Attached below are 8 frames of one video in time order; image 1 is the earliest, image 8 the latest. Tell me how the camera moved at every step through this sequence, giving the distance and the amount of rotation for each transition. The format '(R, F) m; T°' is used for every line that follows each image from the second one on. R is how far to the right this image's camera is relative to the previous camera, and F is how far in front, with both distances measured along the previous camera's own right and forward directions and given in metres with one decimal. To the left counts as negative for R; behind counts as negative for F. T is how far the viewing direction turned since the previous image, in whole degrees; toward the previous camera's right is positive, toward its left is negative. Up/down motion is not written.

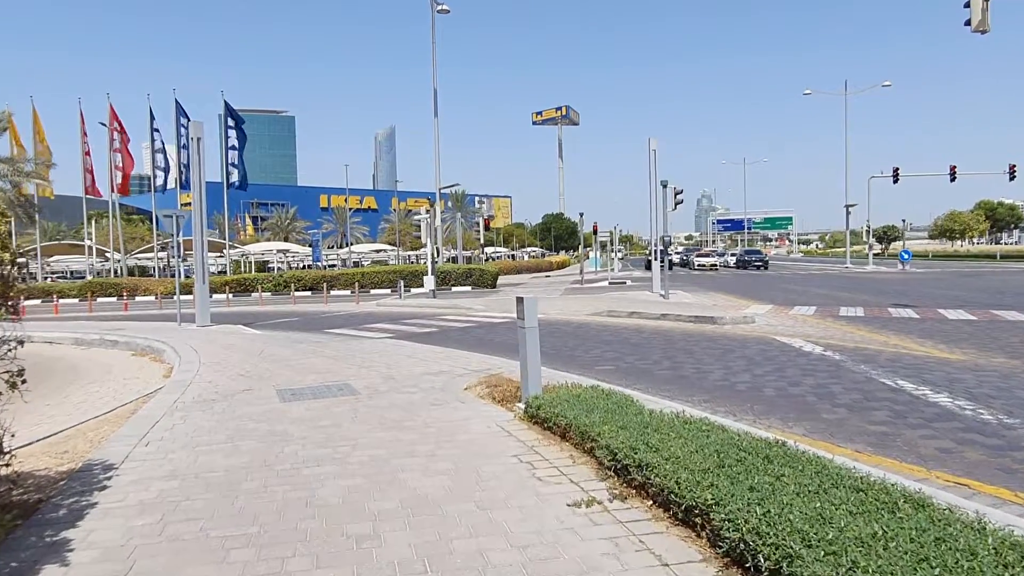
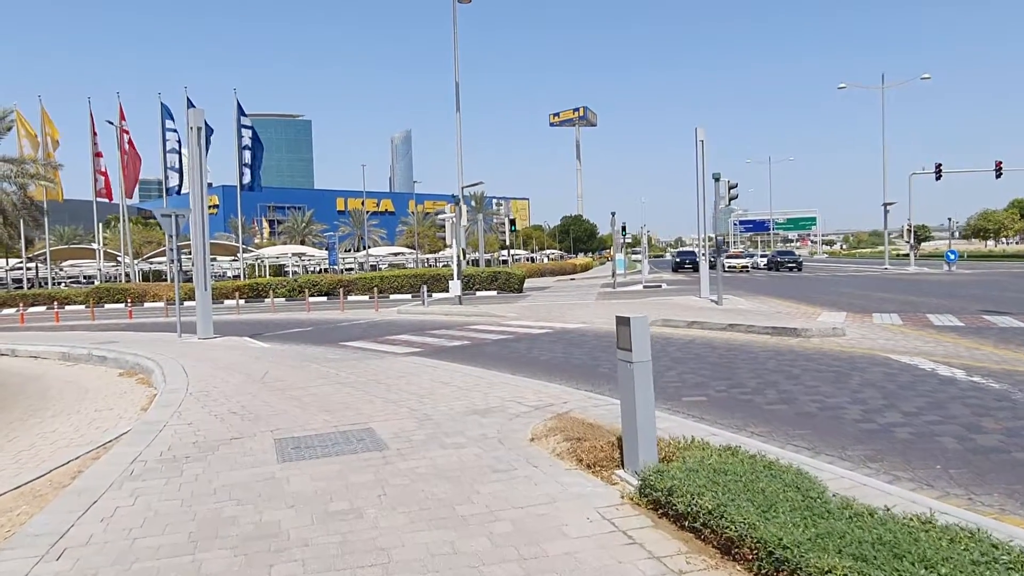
(-0.6, +2.4) m; -1°
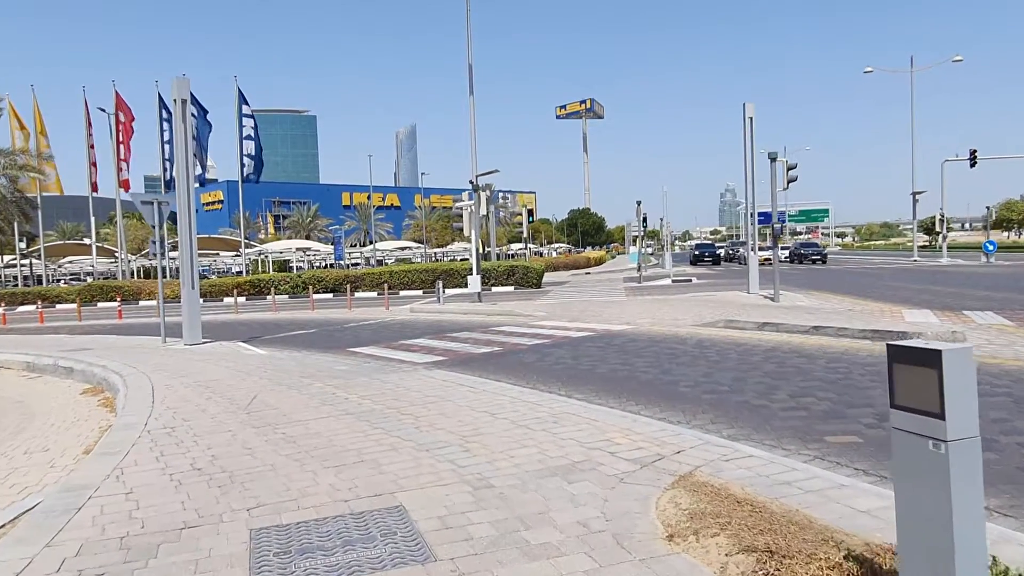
(-0.6, +2.6) m; 0°
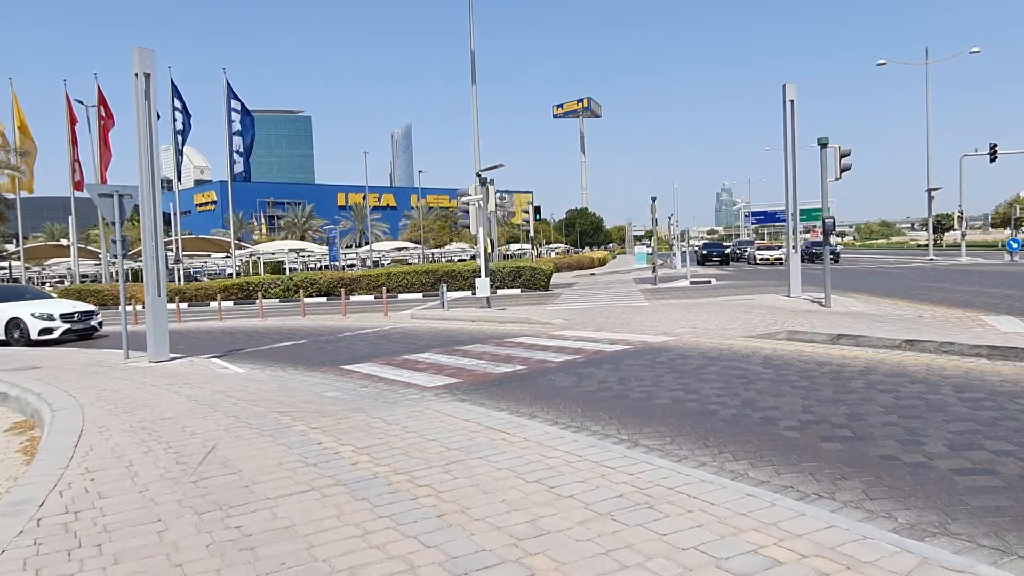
(-0.4, +2.4) m; 0°
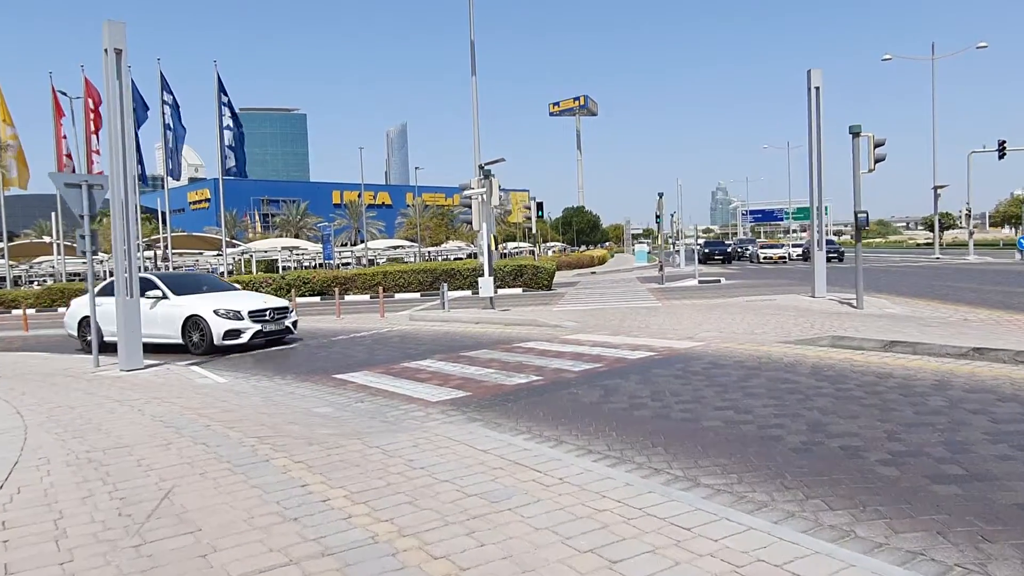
(-0.3, +1.3) m; 0°
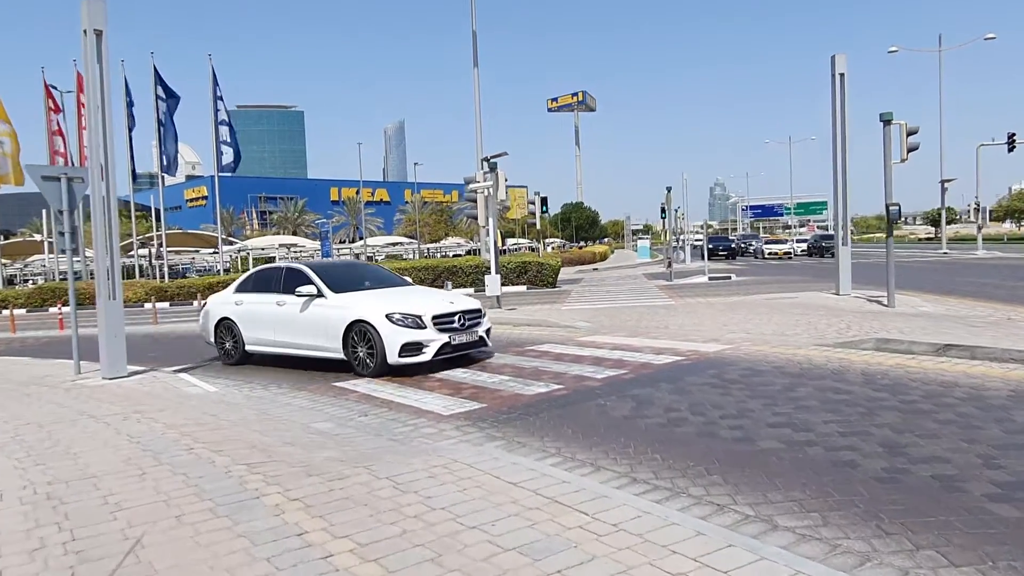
(-0.2, +0.9) m; 0°
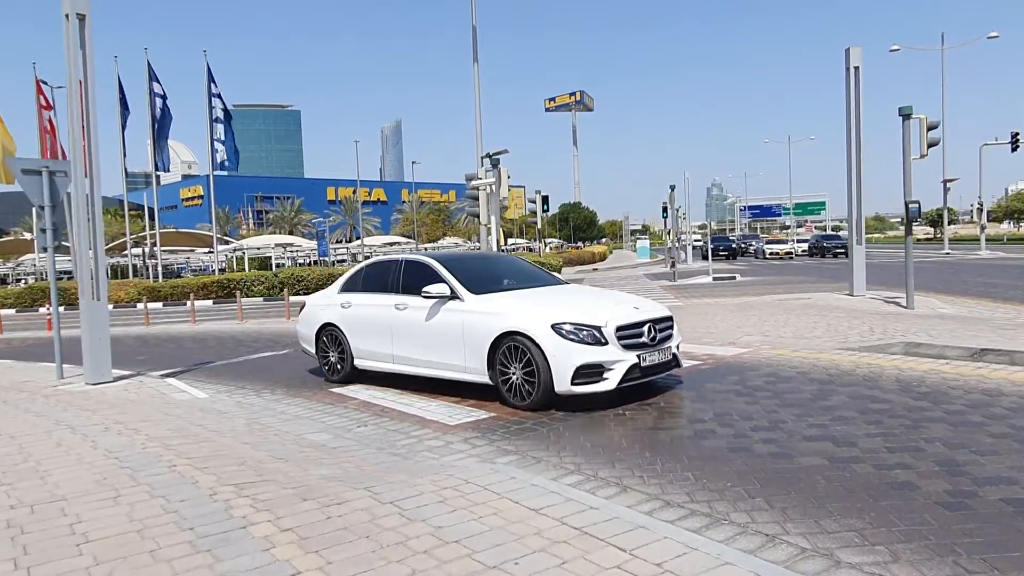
(-0.1, +0.6) m; 0°
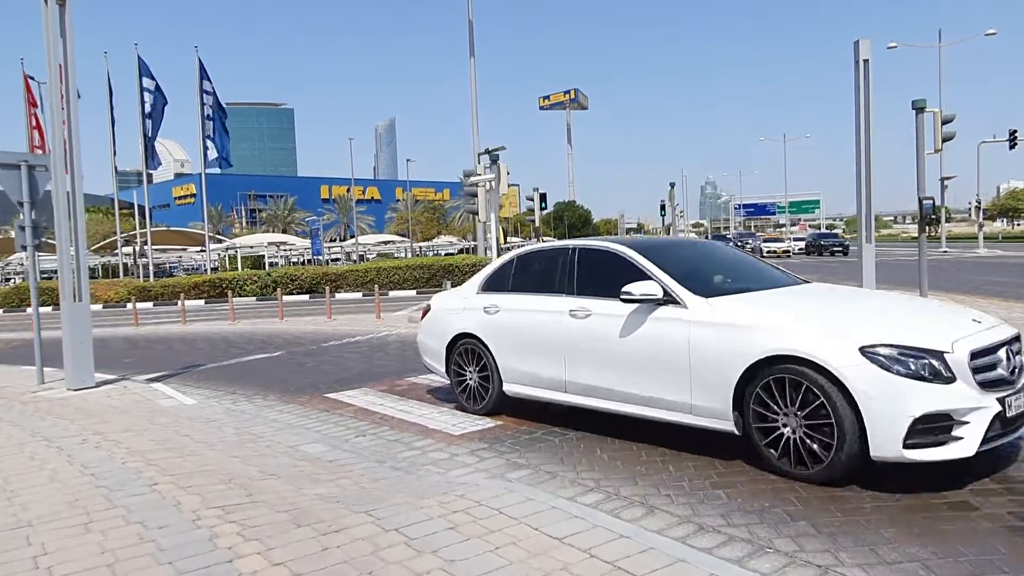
(-0.1, +0.5) m; 0°
